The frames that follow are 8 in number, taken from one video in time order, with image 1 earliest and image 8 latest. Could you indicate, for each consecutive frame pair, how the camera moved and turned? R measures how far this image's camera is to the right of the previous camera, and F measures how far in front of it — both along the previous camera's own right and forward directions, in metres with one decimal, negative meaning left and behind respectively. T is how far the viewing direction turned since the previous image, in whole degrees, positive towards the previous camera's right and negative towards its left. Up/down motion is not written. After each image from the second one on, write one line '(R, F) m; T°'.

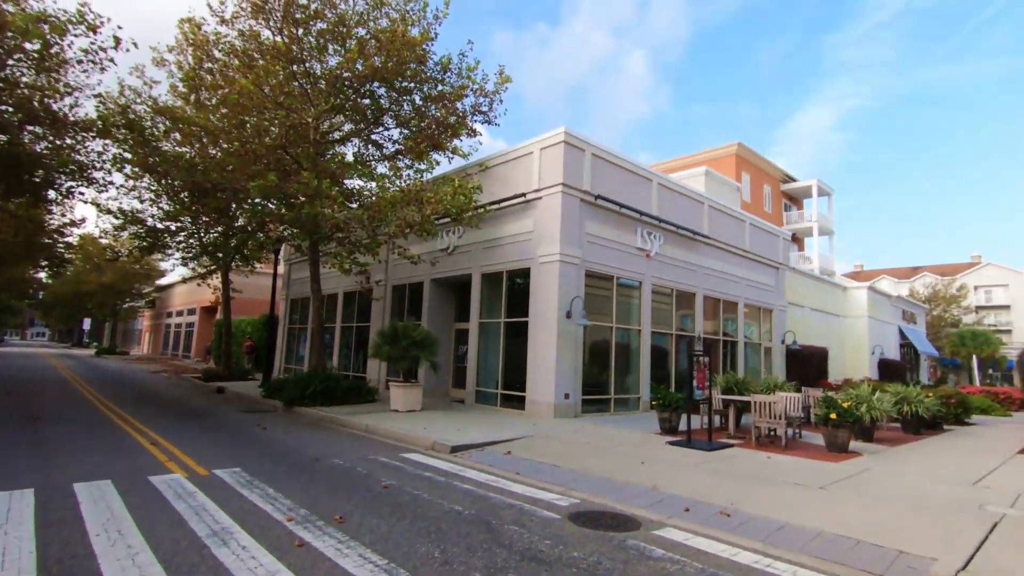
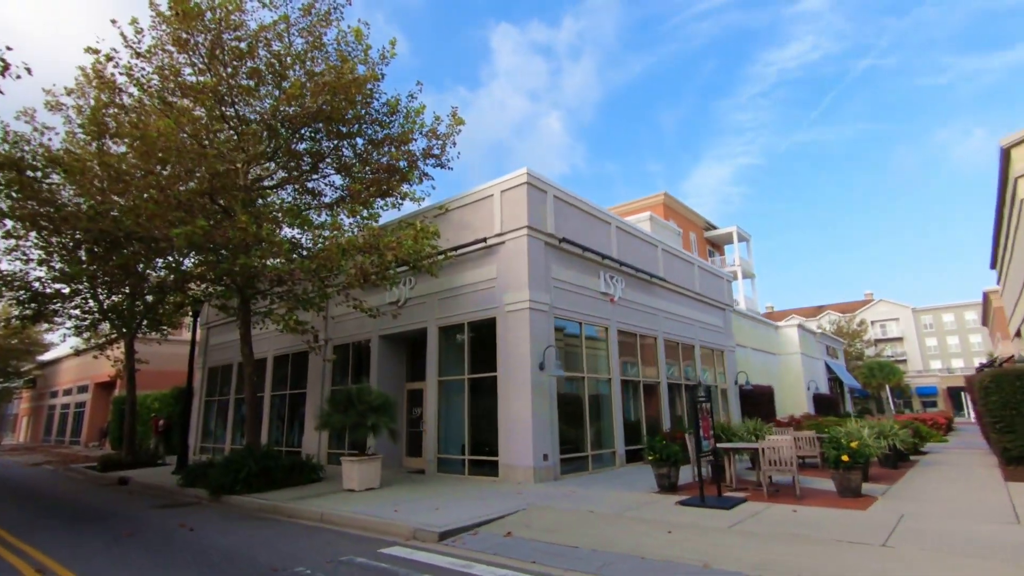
(-1.0, +1.3) m; +8°
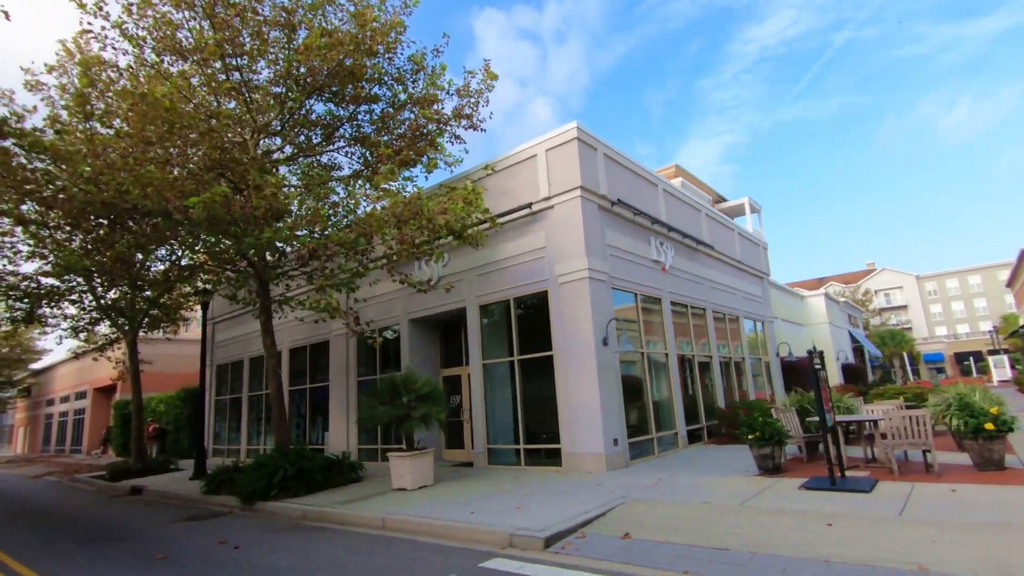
(-1.4, +1.5) m; +1°
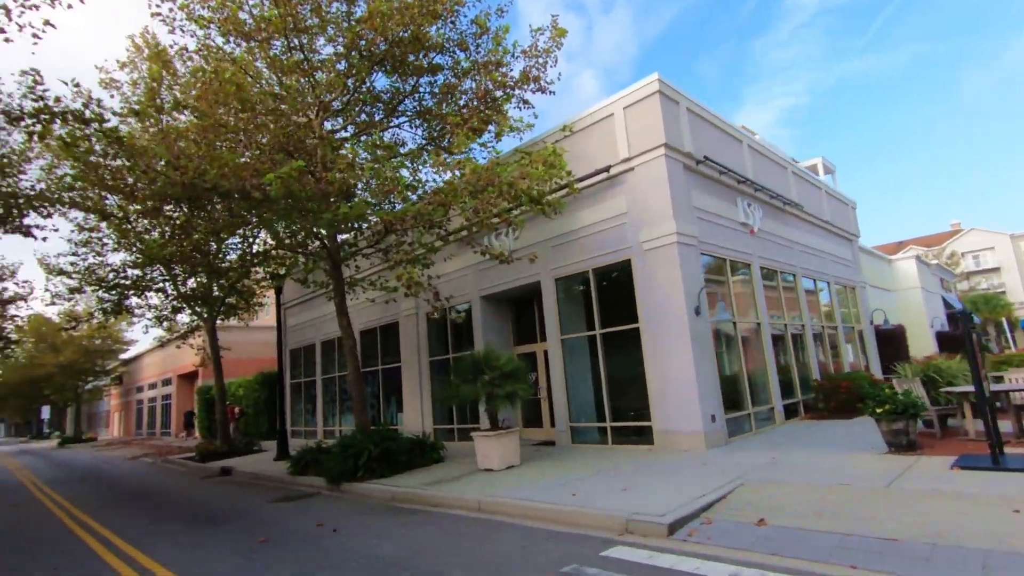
(-0.7, +0.6) m; -5°
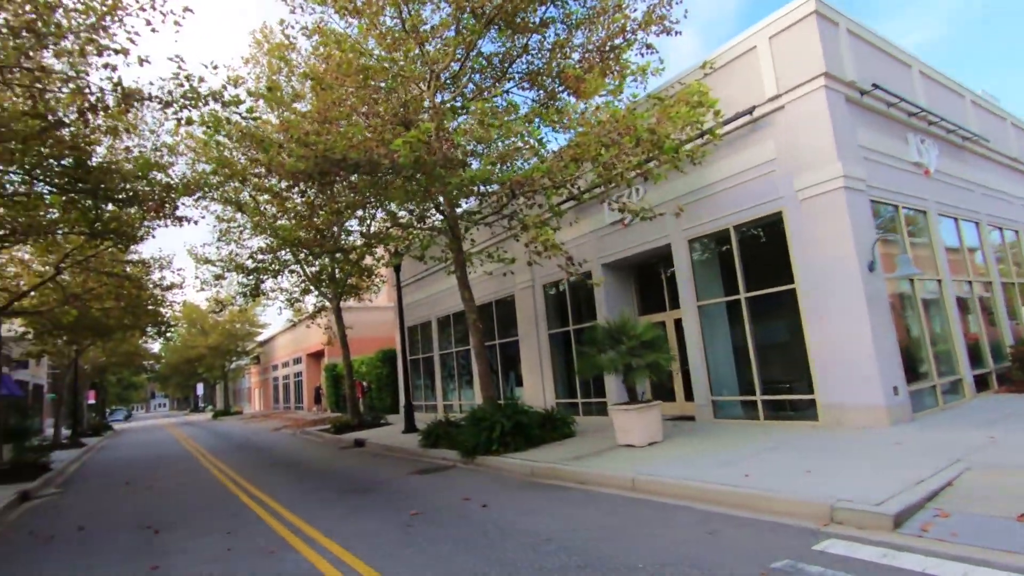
(-0.7, +0.6) m; -10°
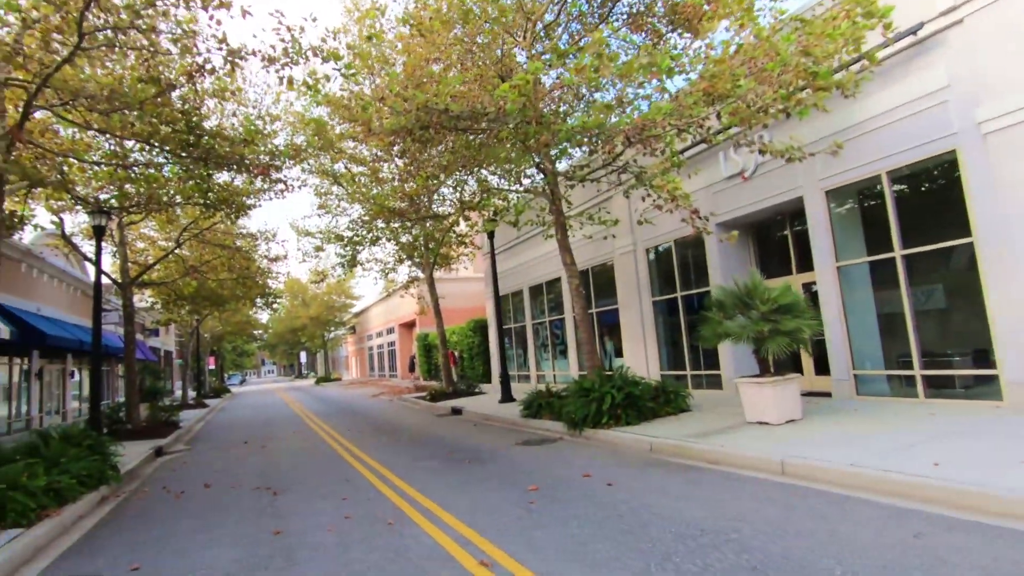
(-0.6, +0.7) m; -9°
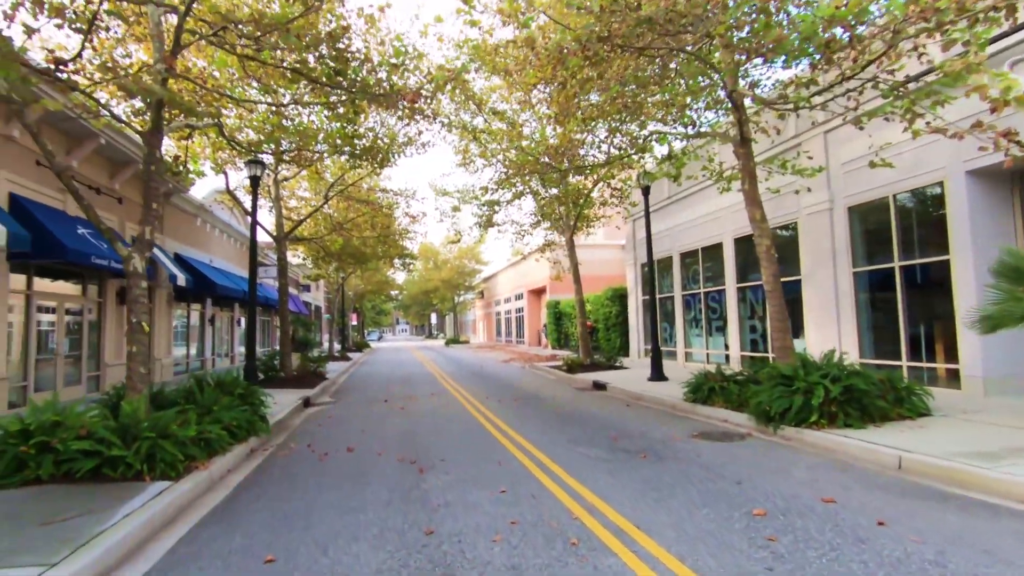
(-0.9, +1.6) m; -13°
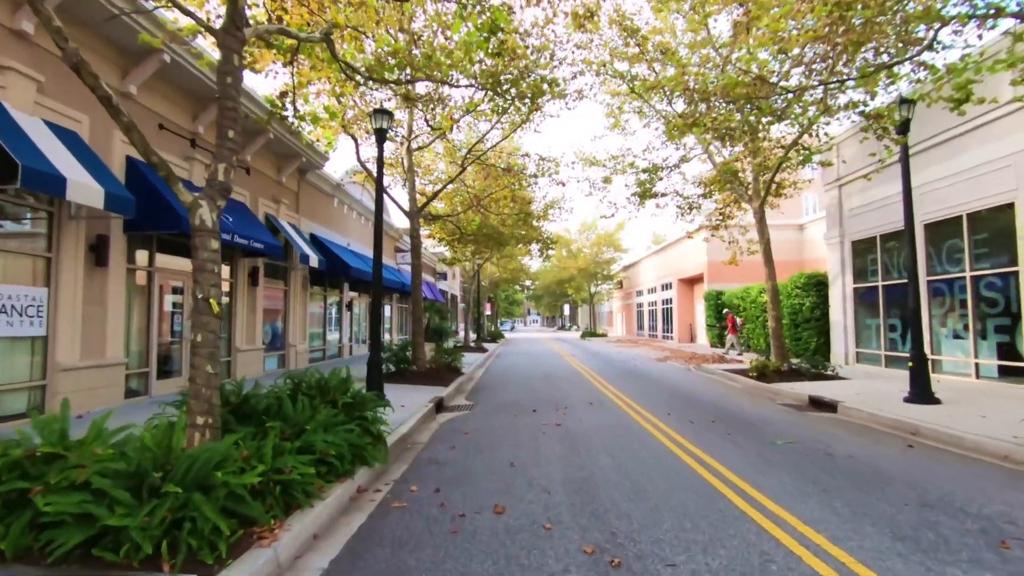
(-1.1, +3.3) m; -14°
